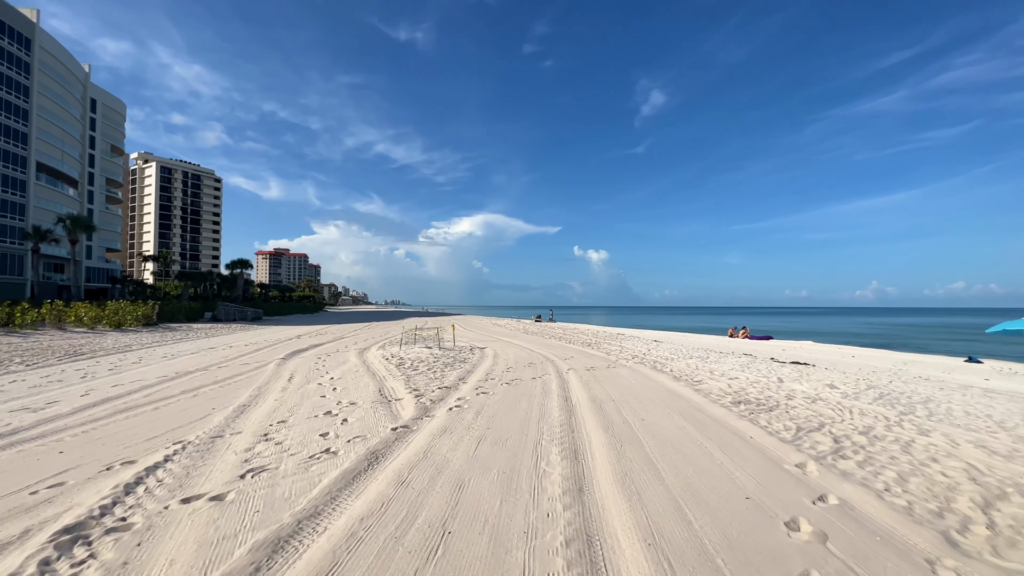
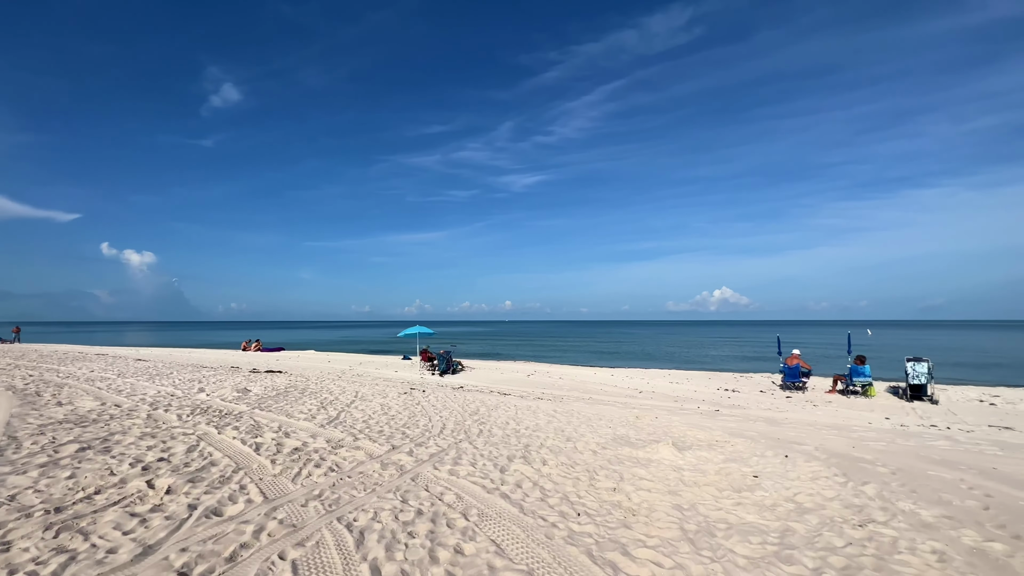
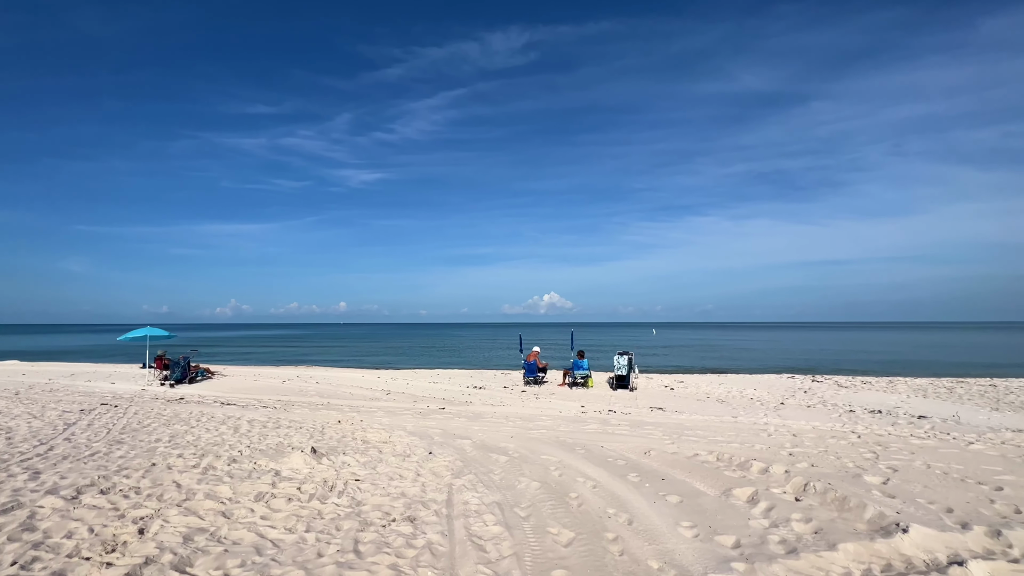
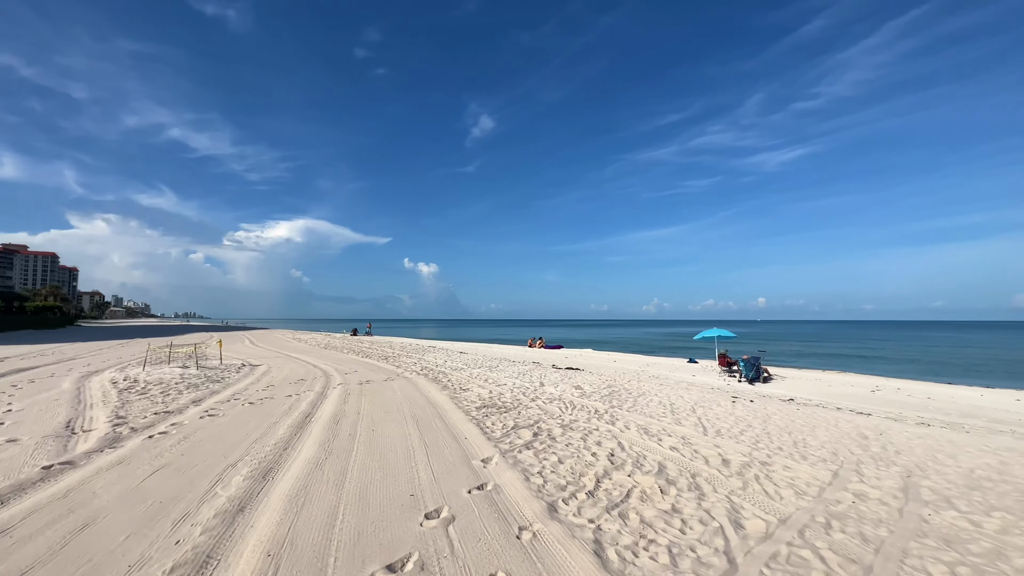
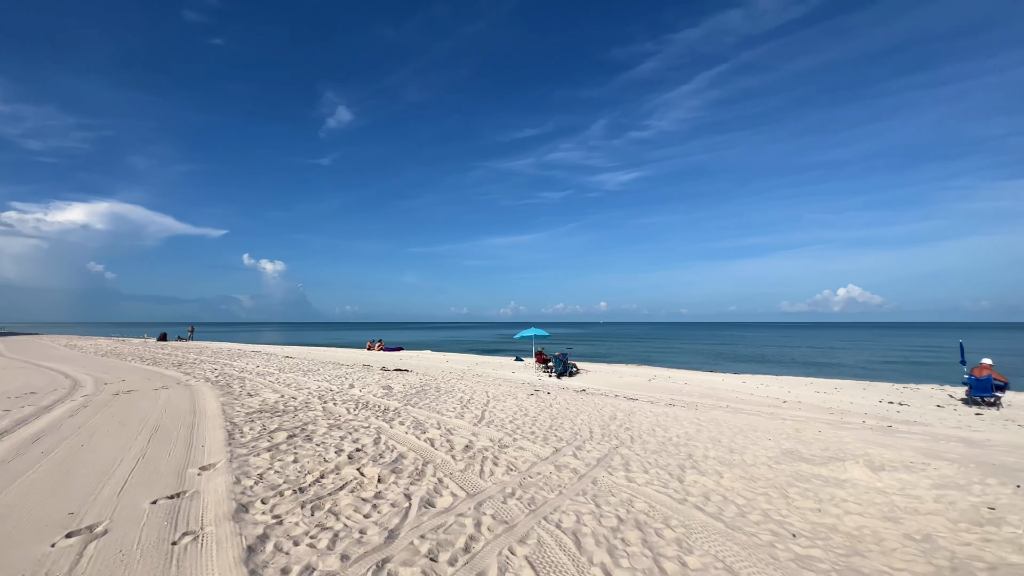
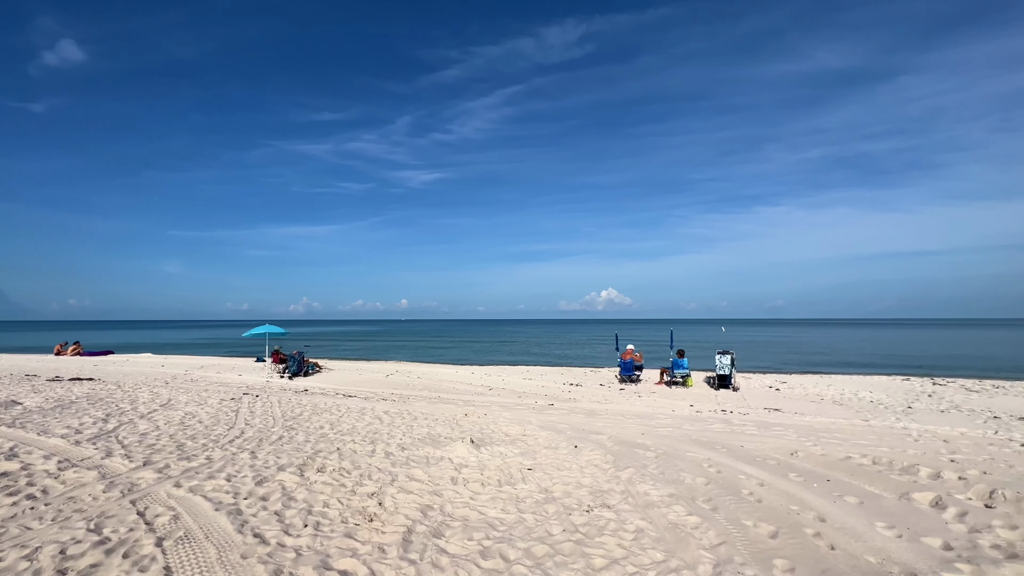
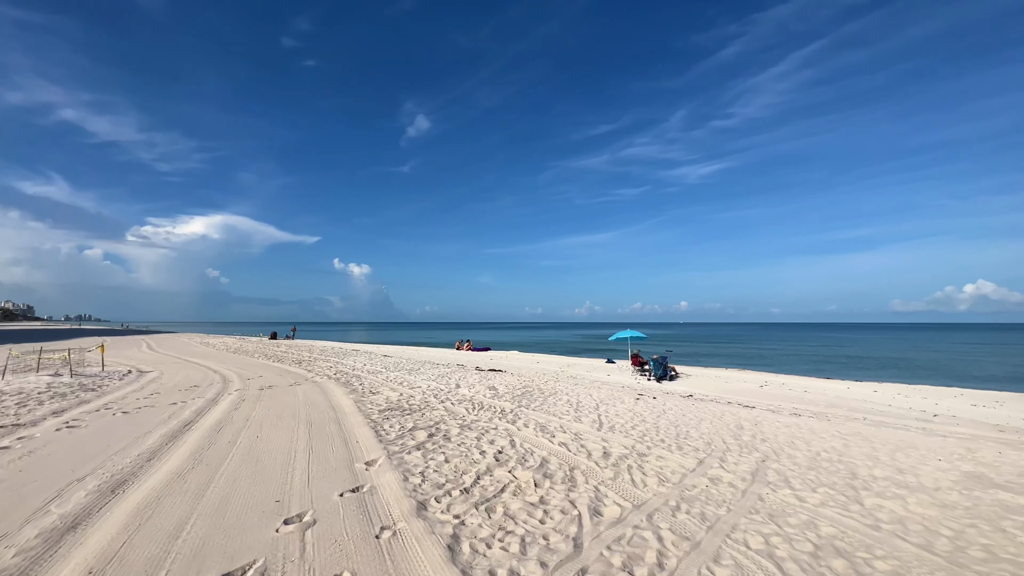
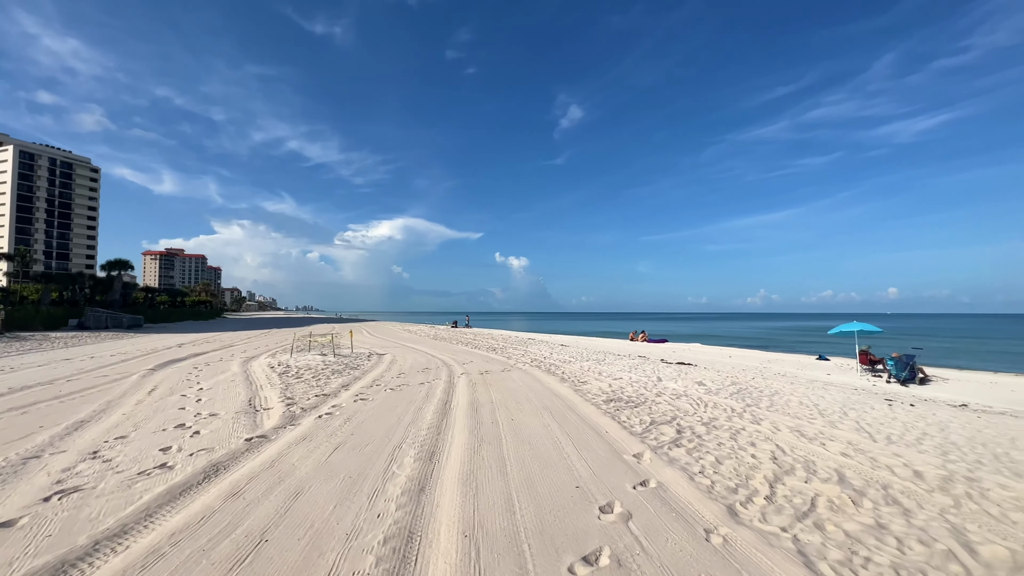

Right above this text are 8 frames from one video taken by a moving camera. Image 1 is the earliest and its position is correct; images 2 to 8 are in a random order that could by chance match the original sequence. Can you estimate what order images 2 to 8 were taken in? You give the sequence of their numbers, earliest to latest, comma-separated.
8, 4, 7, 5, 2, 6, 3
